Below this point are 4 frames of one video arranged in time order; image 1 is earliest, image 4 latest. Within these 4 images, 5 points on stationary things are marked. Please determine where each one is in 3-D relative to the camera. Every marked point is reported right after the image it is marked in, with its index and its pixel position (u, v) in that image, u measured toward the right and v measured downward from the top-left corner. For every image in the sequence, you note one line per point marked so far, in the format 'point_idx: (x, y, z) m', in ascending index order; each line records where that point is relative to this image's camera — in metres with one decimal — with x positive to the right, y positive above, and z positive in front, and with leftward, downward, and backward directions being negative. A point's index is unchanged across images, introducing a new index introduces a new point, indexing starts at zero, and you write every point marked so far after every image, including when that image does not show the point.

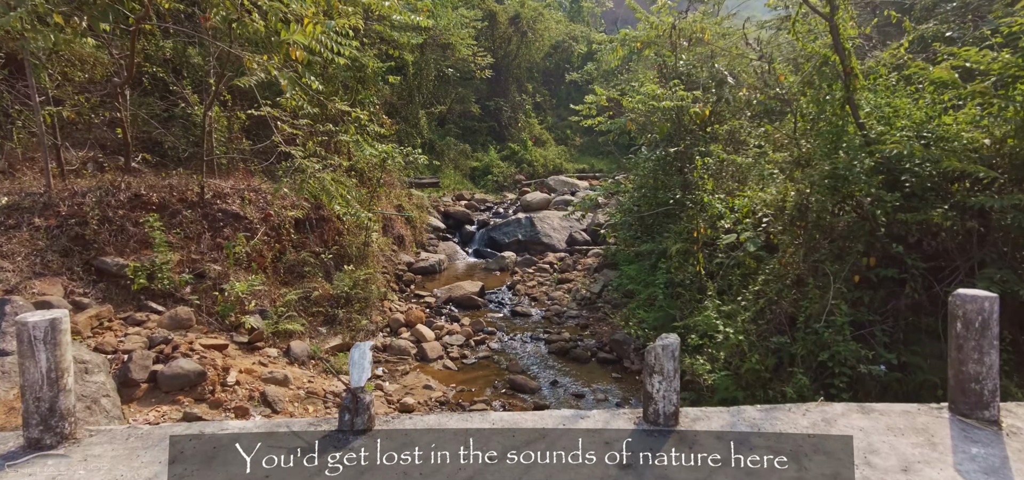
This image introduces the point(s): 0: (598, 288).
0: (+1.3, -0.7, +8.2) m
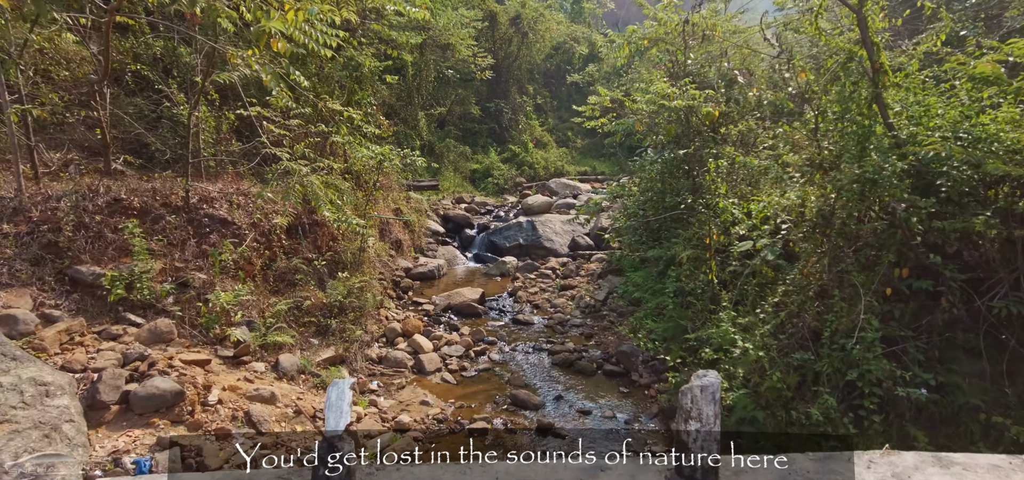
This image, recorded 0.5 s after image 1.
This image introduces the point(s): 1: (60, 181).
0: (+1.3, -0.8, +7.9) m
1: (-4.0, +0.5, +4.8) m
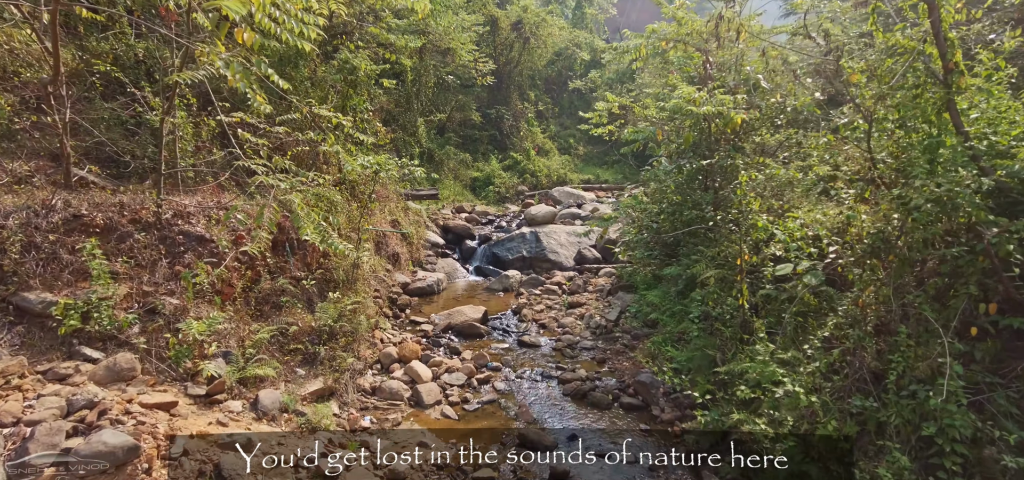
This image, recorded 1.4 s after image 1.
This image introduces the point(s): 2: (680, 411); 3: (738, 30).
0: (+1.4, -1.0, +7.4) m
1: (-3.9, +0.4, +4.3) m
2: (+1.6, -1.6, +5.0) m
3: (+2.6, +2.4, +6.3) m
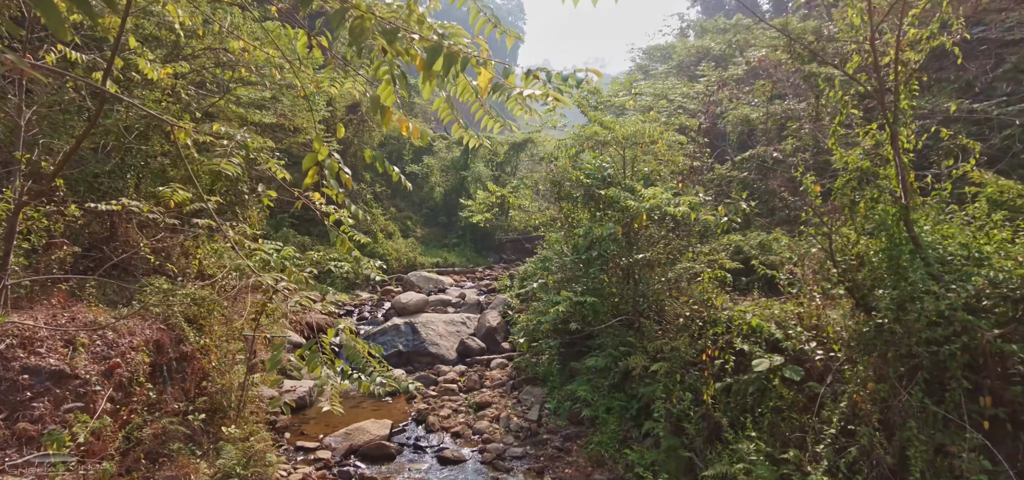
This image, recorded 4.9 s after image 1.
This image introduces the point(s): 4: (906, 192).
0: (+0.3, -2.2, +7.0) m
1: (-3.8, -0.4, +2.5) m
2: (+1.3, -2.5, +4.7) m
3: (+1.6, +1.3, +6.8) m
4: (+2.7, +0.3, +3.8) m
